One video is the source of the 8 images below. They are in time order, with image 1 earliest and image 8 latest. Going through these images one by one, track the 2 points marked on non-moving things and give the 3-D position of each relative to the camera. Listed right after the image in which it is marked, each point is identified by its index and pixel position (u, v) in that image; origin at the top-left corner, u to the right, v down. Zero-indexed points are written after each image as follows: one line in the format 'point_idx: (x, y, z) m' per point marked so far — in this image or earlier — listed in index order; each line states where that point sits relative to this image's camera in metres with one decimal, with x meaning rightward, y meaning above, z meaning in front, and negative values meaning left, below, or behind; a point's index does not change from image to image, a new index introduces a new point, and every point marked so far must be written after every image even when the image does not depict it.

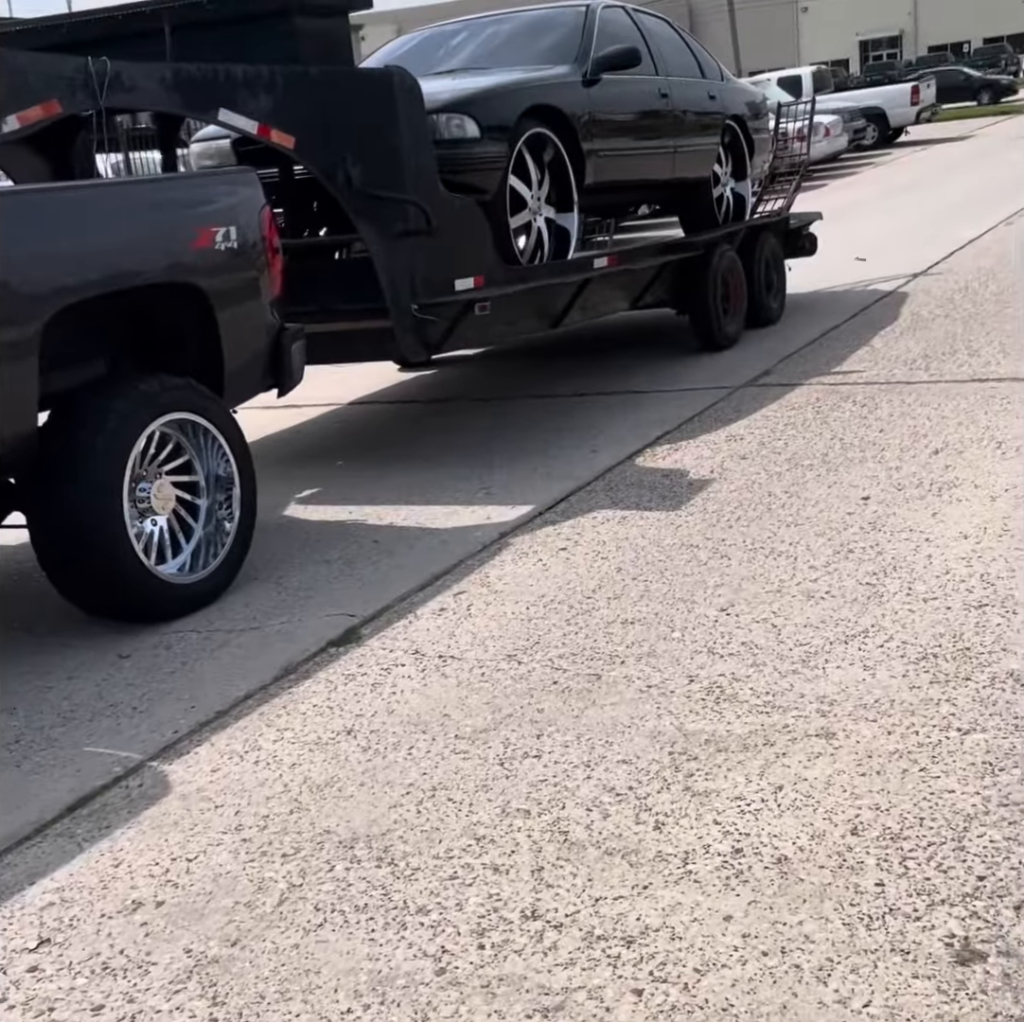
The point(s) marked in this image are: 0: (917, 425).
0: (+1.9, +0.4, +7.3) m
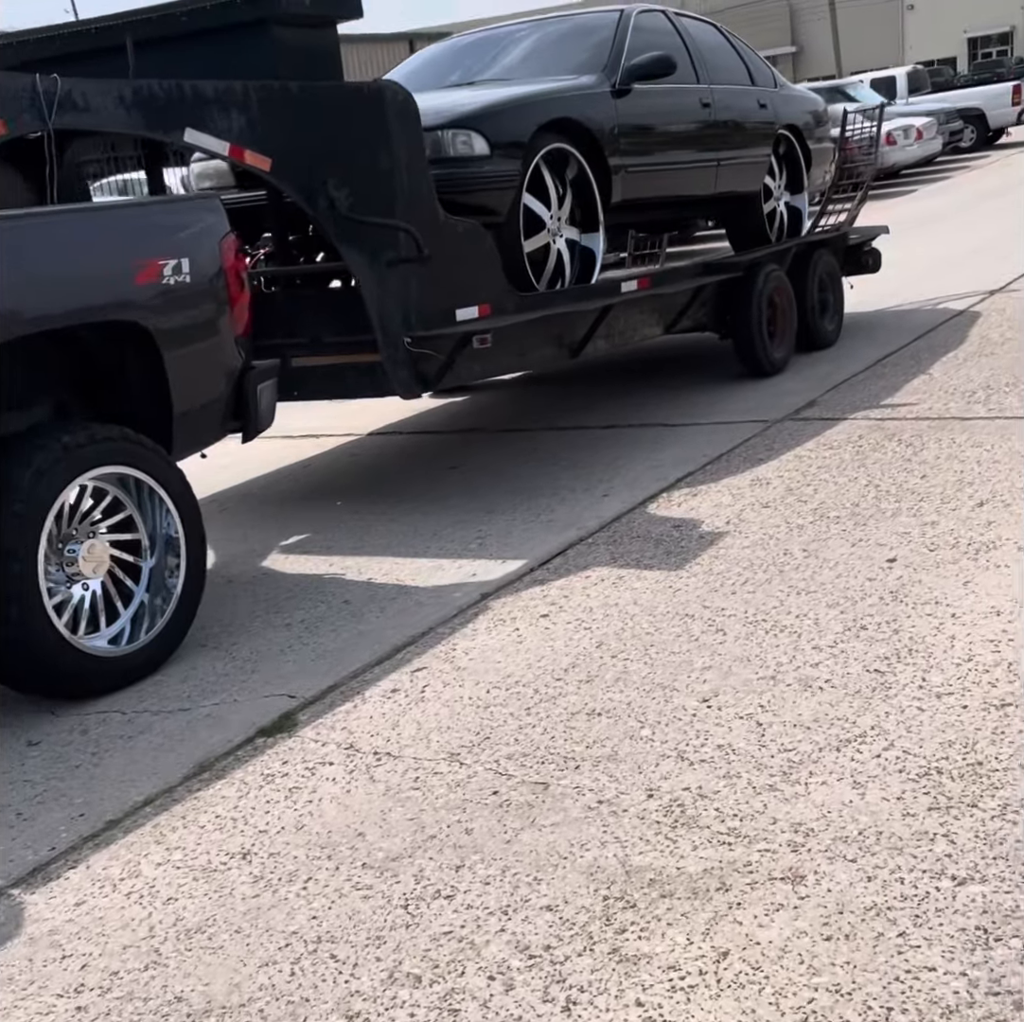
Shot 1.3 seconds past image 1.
0: (+1.9, +0.2, +6.6) m
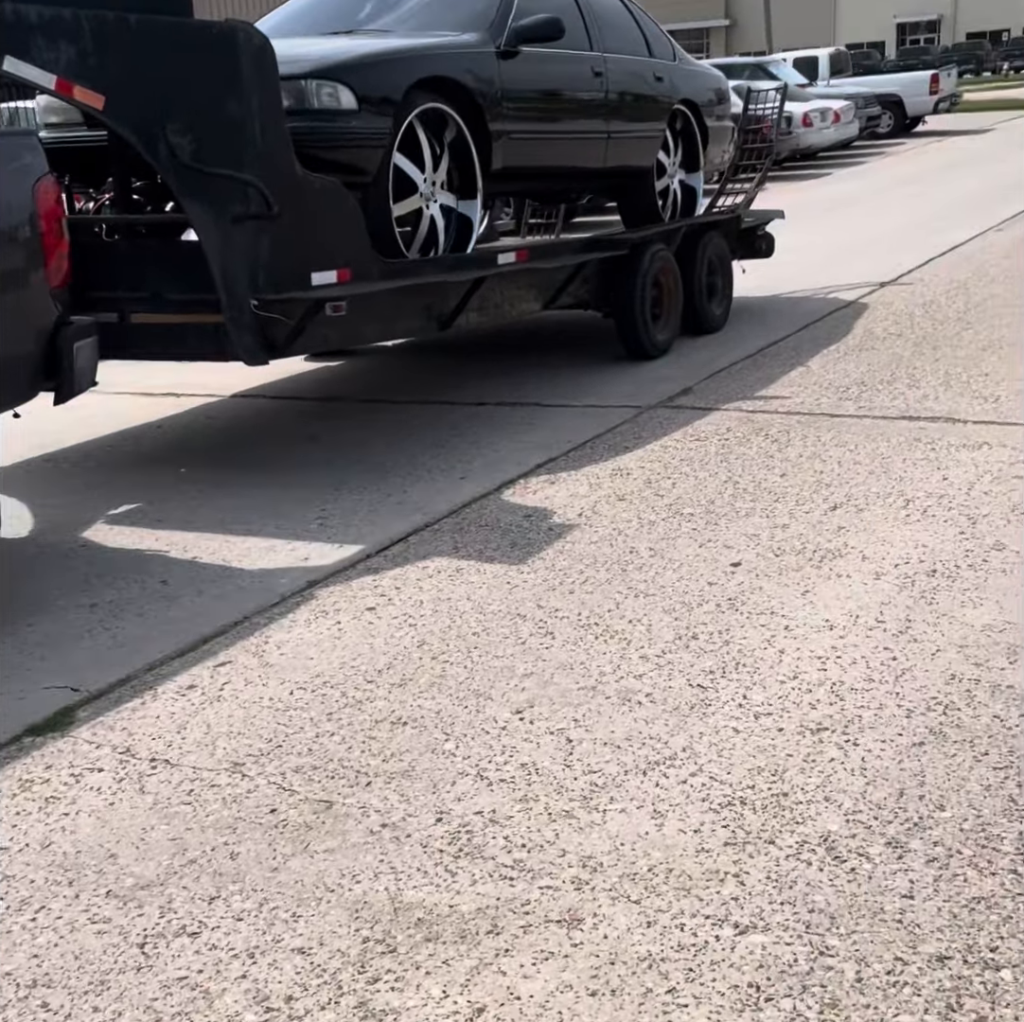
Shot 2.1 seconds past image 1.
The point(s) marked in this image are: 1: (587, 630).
0: (+1.3, +0.2, +6.4) m
1: (+0.2, -0.4, +4.6) m
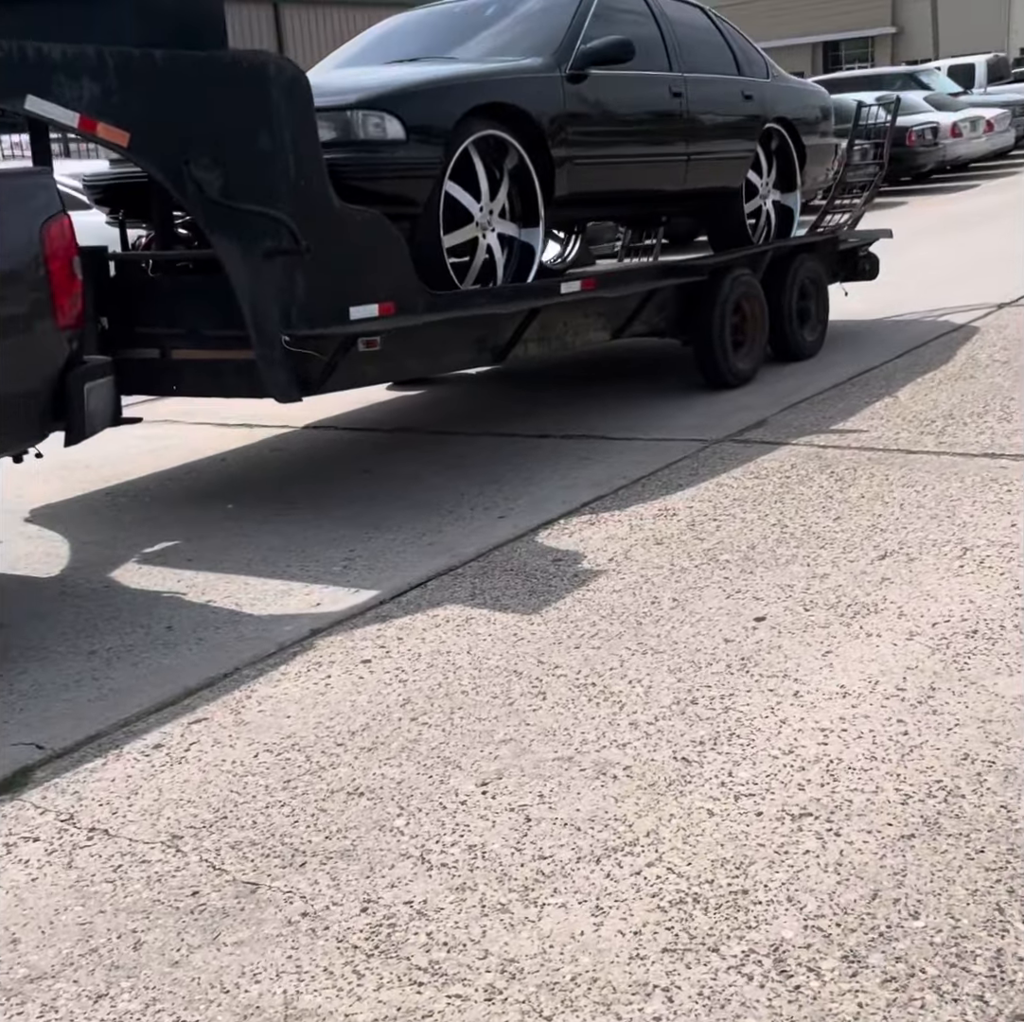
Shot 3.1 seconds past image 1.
0: (+1.4, 0.0, +6.0) m
1: (+0.2, -0.5, +4.3) m
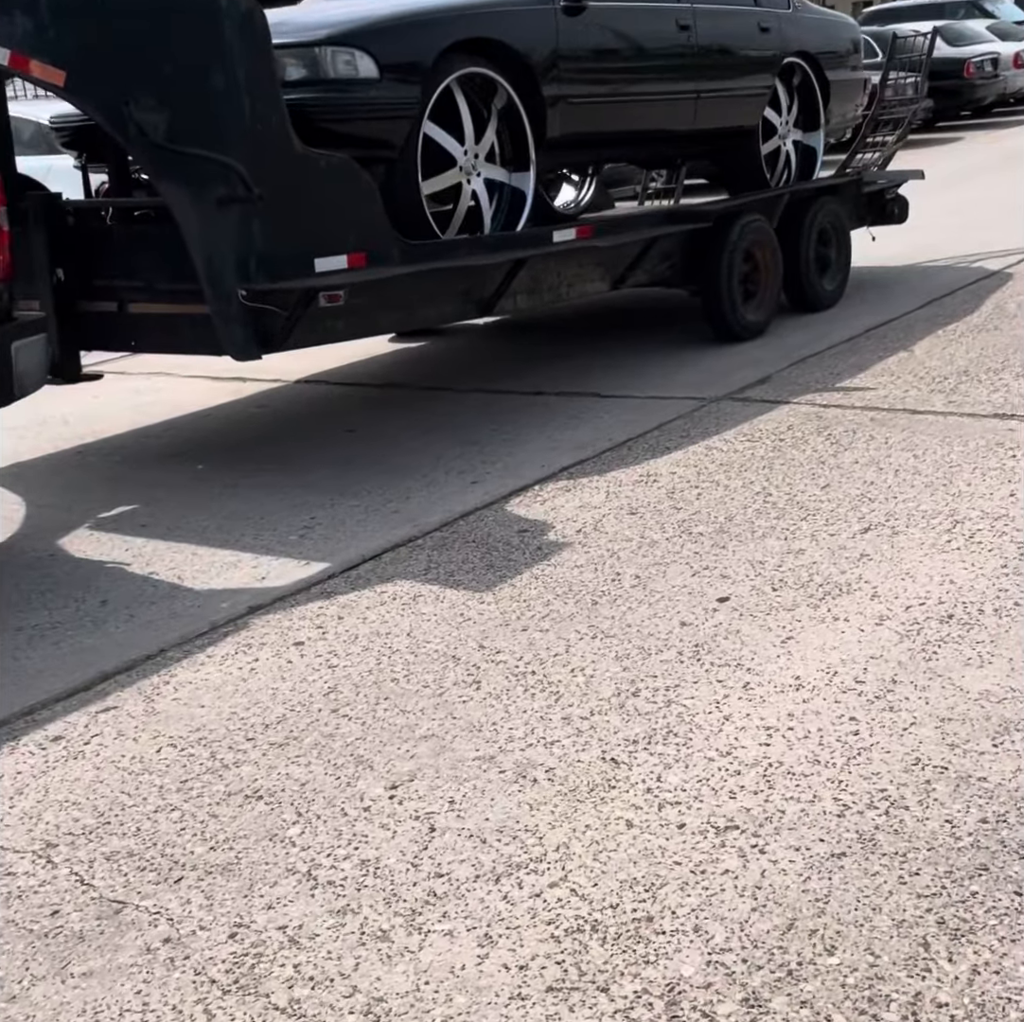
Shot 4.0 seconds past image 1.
0: (+1.3, +0.1, +5.6) m
1: (0.0, -0.4, +4.0) m
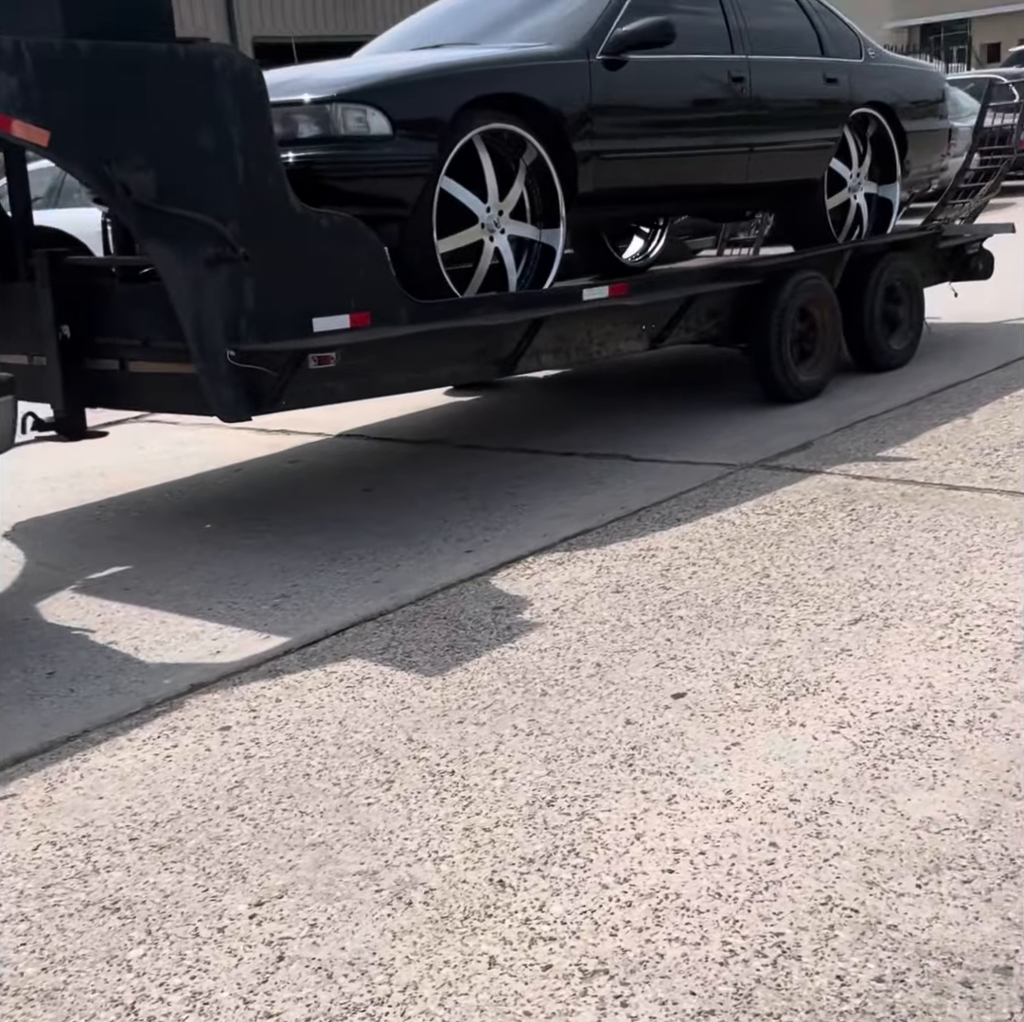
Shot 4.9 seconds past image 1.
0: (+1.2, -0.2, +5.2) m
1: (-0.2, -0.7, +3.7) m
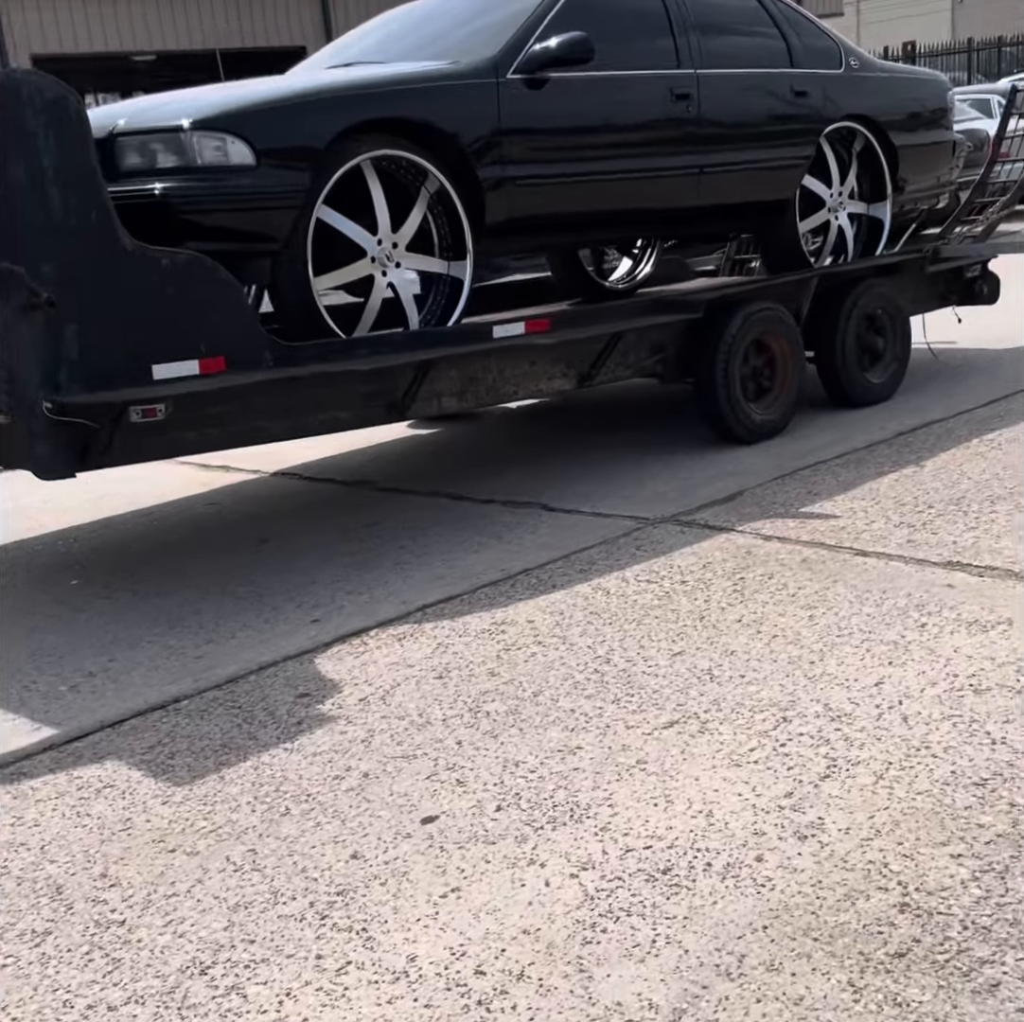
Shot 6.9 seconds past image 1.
0: (+0.7, -0.4, +4.6) m
1: (-0.9, -0.9, +3.2) m
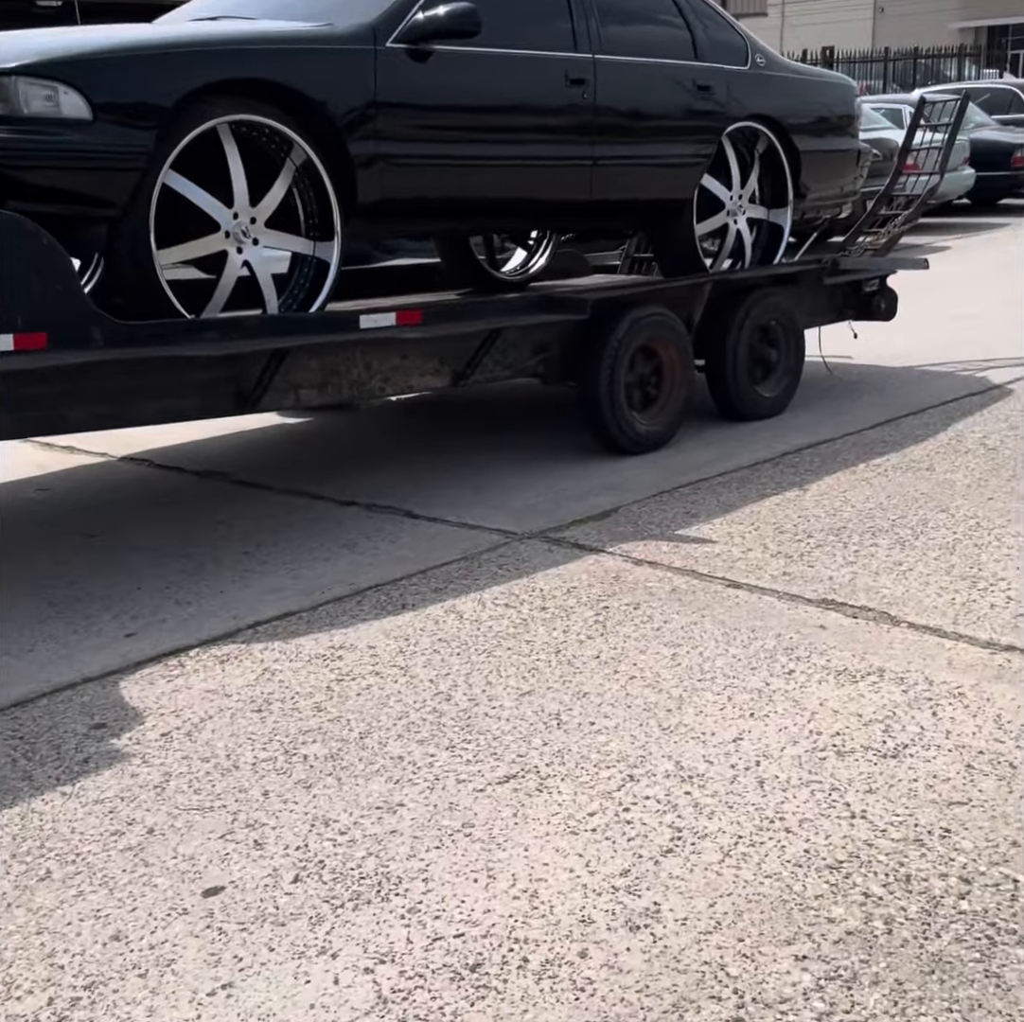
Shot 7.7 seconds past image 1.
0: (+0.2, -0.5, +4.2) m
1: (-1.3, -0.9, +2.7) m
